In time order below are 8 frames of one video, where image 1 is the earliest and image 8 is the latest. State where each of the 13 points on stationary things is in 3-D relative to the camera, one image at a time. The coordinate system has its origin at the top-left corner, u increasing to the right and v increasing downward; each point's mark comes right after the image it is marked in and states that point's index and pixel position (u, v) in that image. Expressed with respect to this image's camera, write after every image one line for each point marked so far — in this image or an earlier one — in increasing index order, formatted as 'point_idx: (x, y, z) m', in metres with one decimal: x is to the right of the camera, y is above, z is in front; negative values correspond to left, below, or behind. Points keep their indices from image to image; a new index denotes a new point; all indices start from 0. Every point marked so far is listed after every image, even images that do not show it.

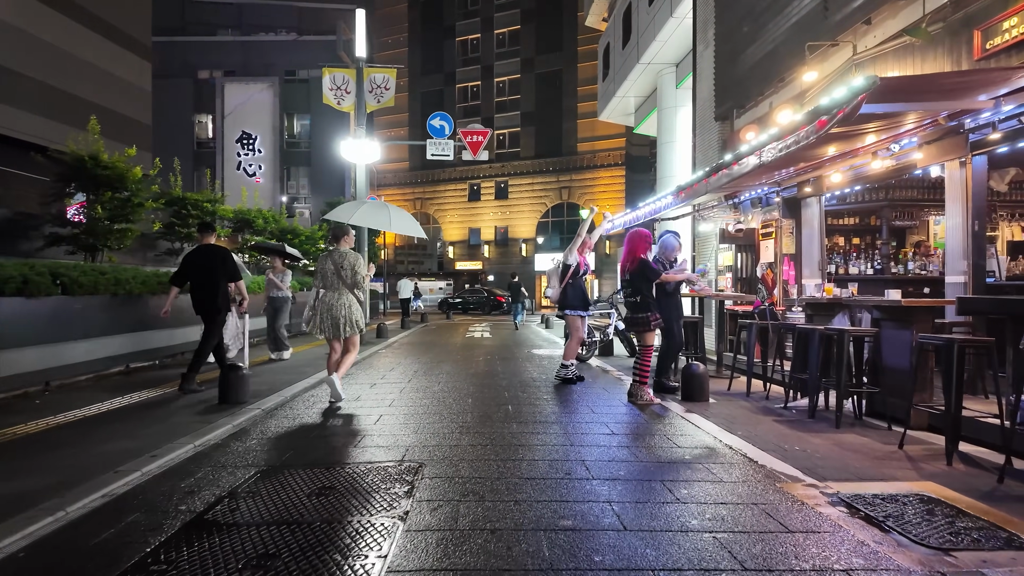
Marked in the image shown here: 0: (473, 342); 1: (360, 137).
0: (-1.1, -1.5, +16.3) m
1: (-4.0, +3.9, +15.7) m
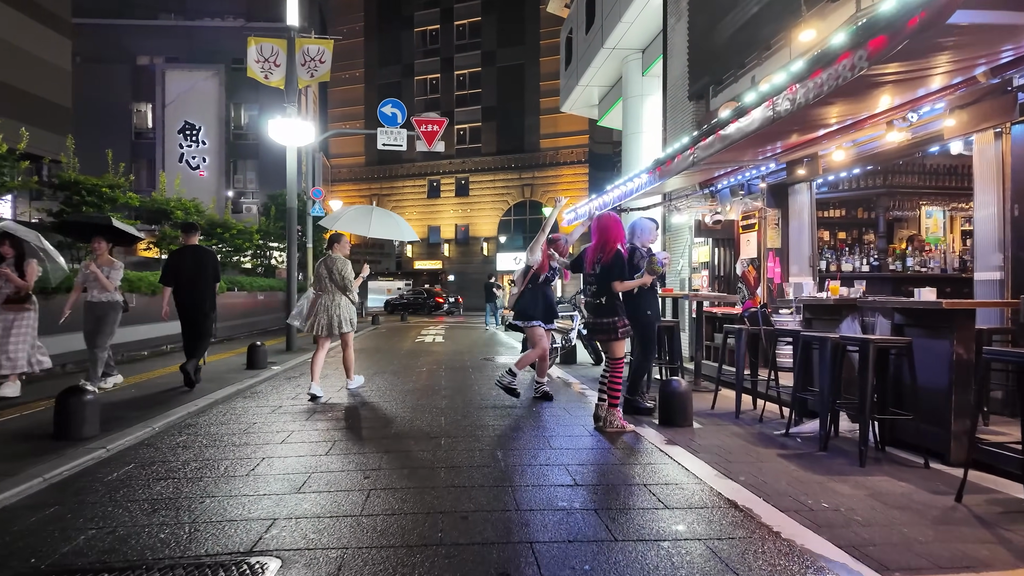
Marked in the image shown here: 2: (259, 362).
0: (-2.3, -1.5, +14.6) m
1: (-5.1, +4.0, +13.8) m
2: (-4.5, -1.3, +10.7) m
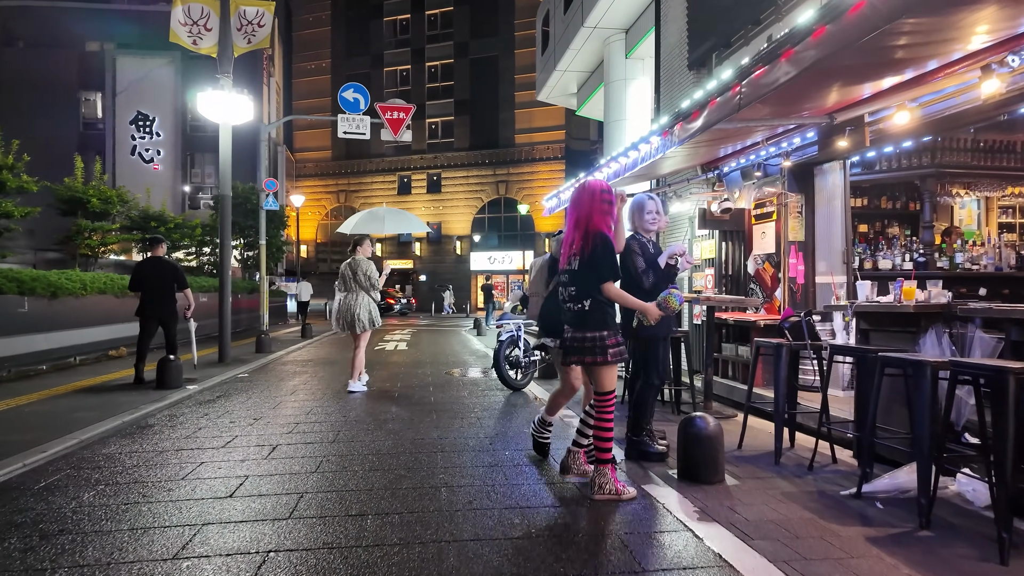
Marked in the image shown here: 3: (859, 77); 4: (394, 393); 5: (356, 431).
0: (-2.9, -1.6, +12.7) m
1: (-5.7, +3.9, +11.8) m
2: (-5.0, -1.4, +8.7) m
3: (+2.9, +1.8, +5.0) m
4: (-1.7, -1.5, +8.6) m
5: (-1.6, -1.4, +6.0) m
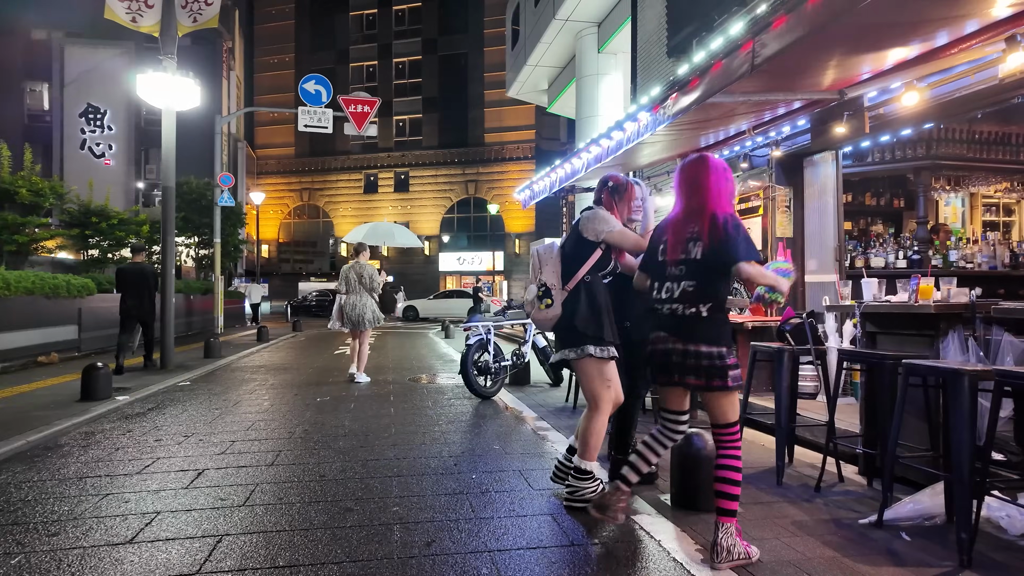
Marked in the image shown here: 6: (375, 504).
0: (-3.5, -1.6, +11.9) m
1: (-6.3, +3.9, +10.9) m
2: (-5.4, -1.4, +7.8) m
3: (+2.6, +1.8, +4.5) m
4: (-2.1, -1.5, +7.8) m
5: (-1.8, -1.4, +5.2) m
6: (-0.9, -1.4, +3.9) m
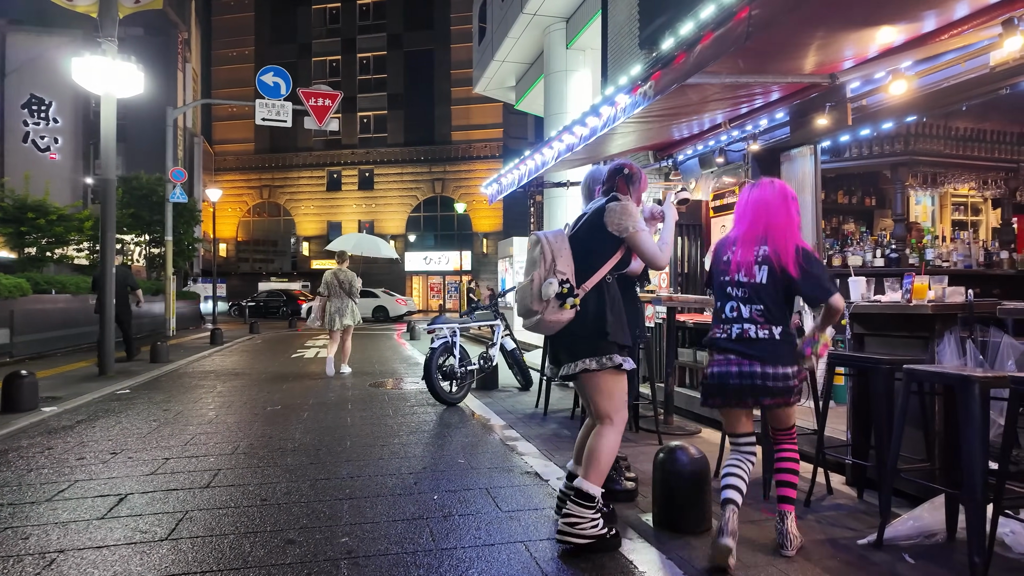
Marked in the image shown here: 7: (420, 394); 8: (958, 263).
0: (-4.1, -1.6, +11.3) m
1: (-6.8, +3.9, +10.1) m
2: (-5.8, -1.4, +7.1) m
3: (+2.4, +1.8, +4.2) m
4: (-2.5, -1.5, +7.2) m
5: (-2.1, -1.4, +4.7) m
6: (-1.1, -1.4, +3.4) m
7: (-1.3, -1.5, +8.4) m
8: (+5.3, +0.3, +7.1) m
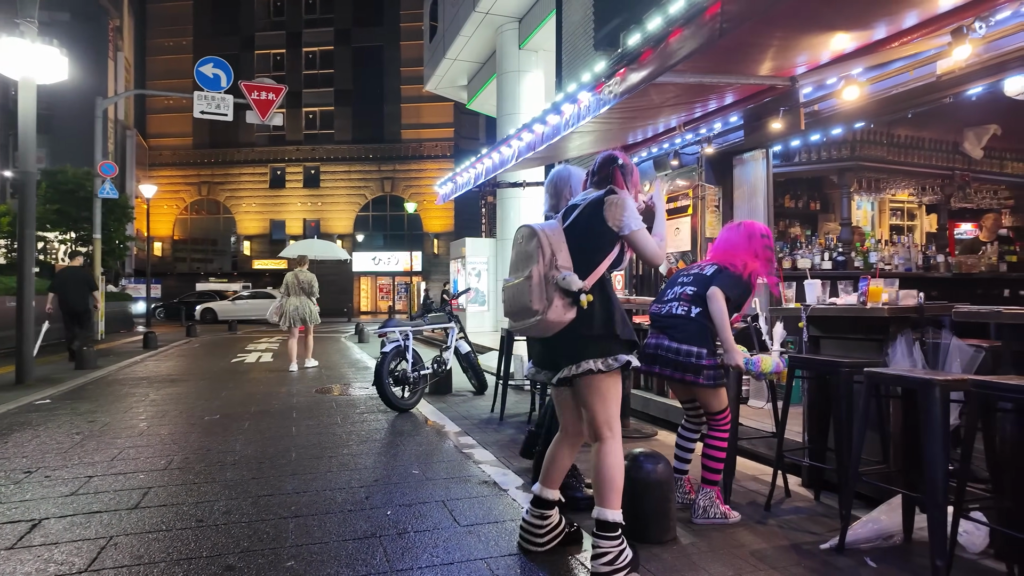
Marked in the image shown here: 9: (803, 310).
0: (-5.0, -1.6, +10.7) m
1: (-7.6, +3.9, +9.3) m
2: (-6.3, -1.4, +6.4) m
3: (+2.1, +1.8, +4.2) m
4: (-3.0, -1.5, +6.8) m
5: (-2.4, -1.4, +4.3) m
6: (-1.3, -1.4, +3.2) m
7: (-1.9, -1.5, +8.1) m
8: (+4.8, +0.3, +7.3) m
9: (+2.3, -0.2, +4.7) m
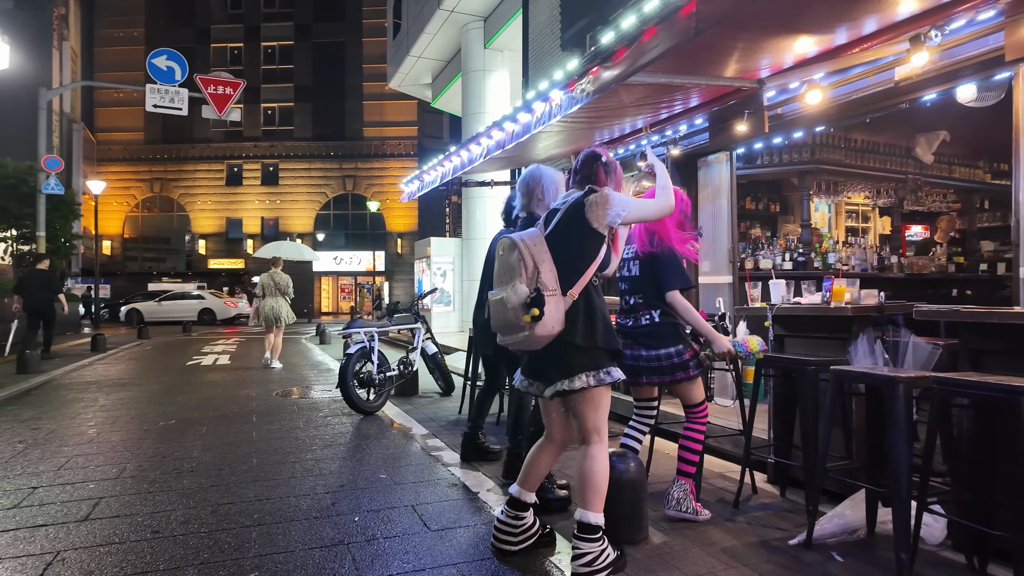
0: (-5.6, -1.6, +10.3) m
1: (-8.1, +3.9, +8.8) m
2: (-6.6, -1.4, +5.9) m
3: (+1.9, +1.8, +4.3) m
4: (-3.4, -1.5, +6.6) m
5: (-2.6, -1.4, +4.1) m
6: (-1.4, -1.4, +3.0) m
7: (-2.4, -1.5, +7.9) m
8: (+4.4, +0.3, +7.6) m
9: (+2.0, -0.2, +4.7) m
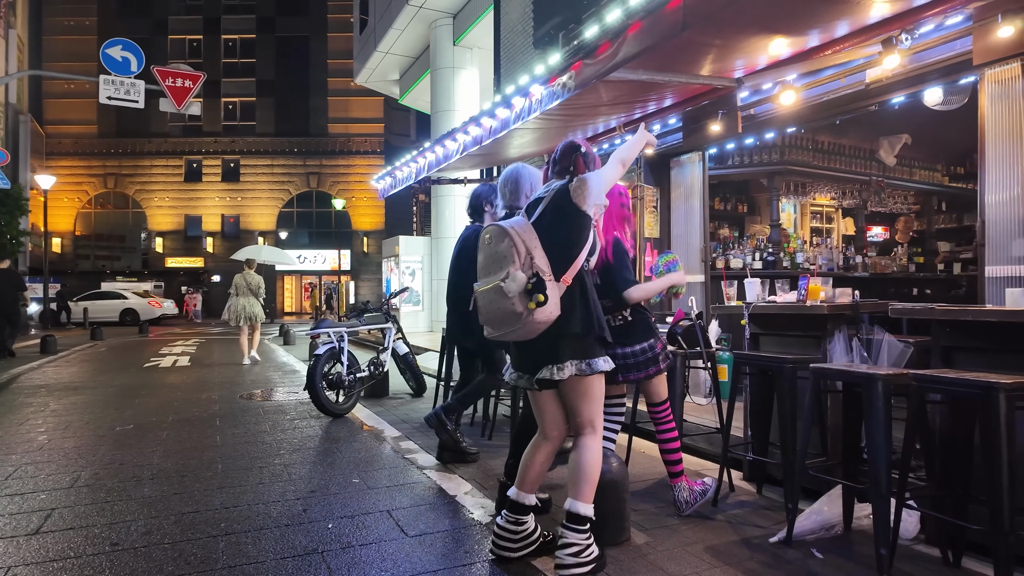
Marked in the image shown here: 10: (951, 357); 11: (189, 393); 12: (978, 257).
0: (-6.1, -1.6, +9.9) m
1: (-8.5, +3.9, +8.2) m
2: (-6.9, -1.4, +5.5) m
3: (+1.8, +1.8, +4.3) m
4: (-3.7, -1.5, +6.3) m
5: (-2.8, -1.4, +3.9) m
6: (-1.5, -1.4, +2.9) m
7: (-2.7, -1.5, +7.7) m
8: (+4.0, +0.3, +7.7) m
9: (+1.9, -0.2, +4.8) m
10: (+2.6, -0.4, +3.6) m
11: (-4.8, -1.6, +8.9) m
12: (+3.5, +0.2, +4.5) m
